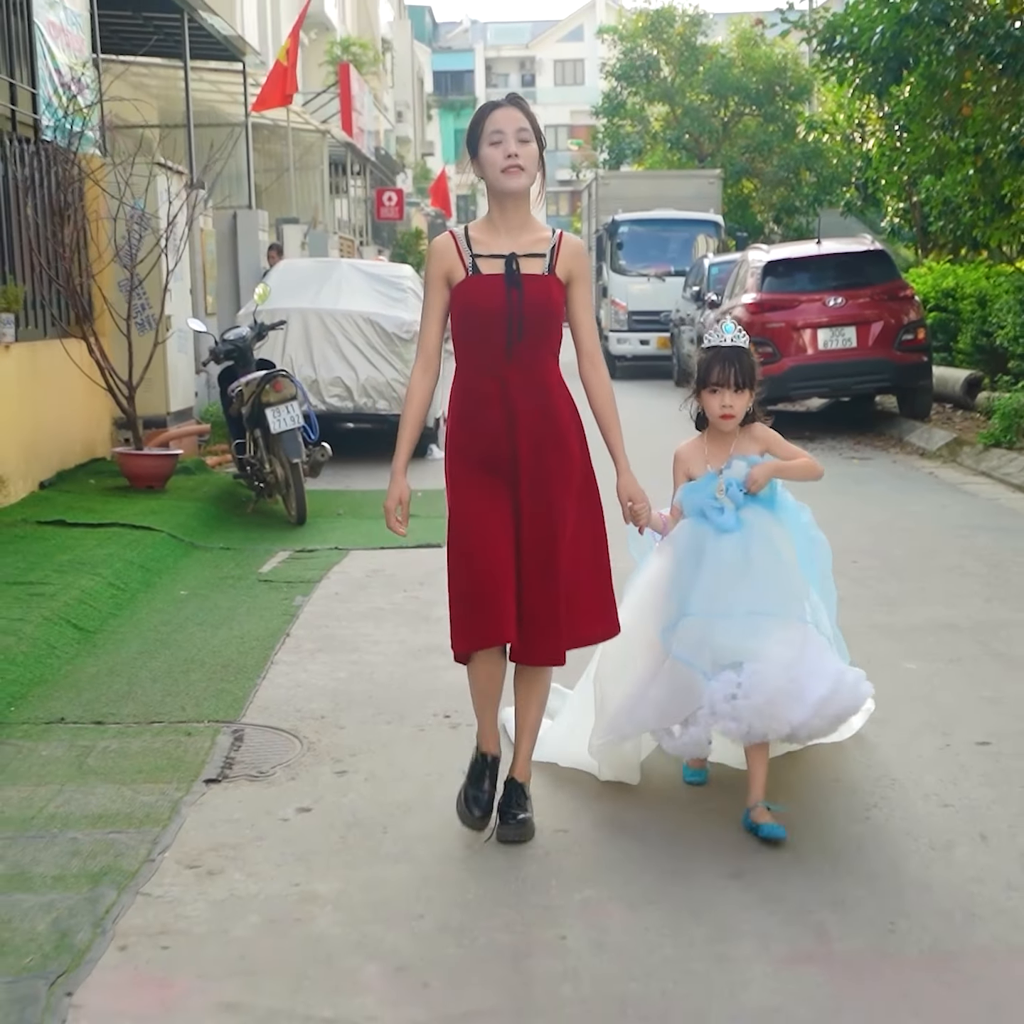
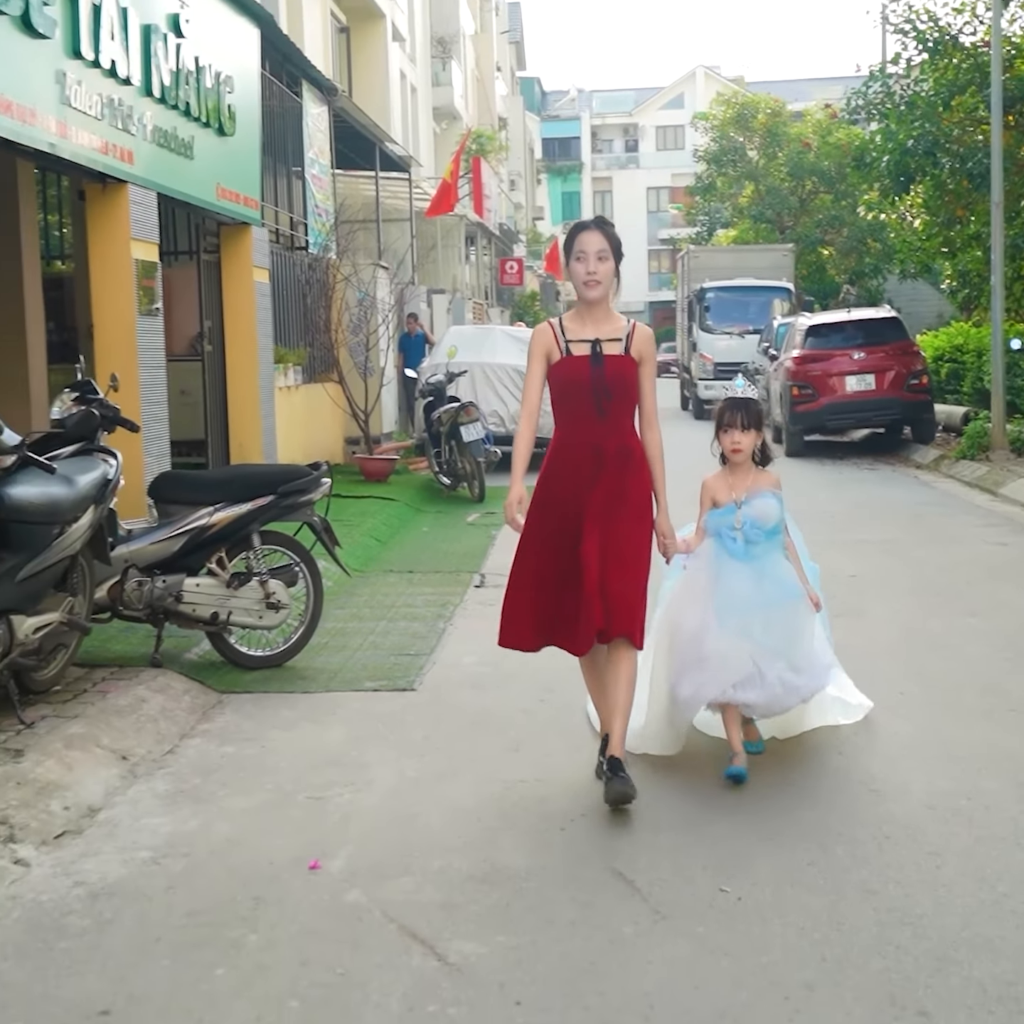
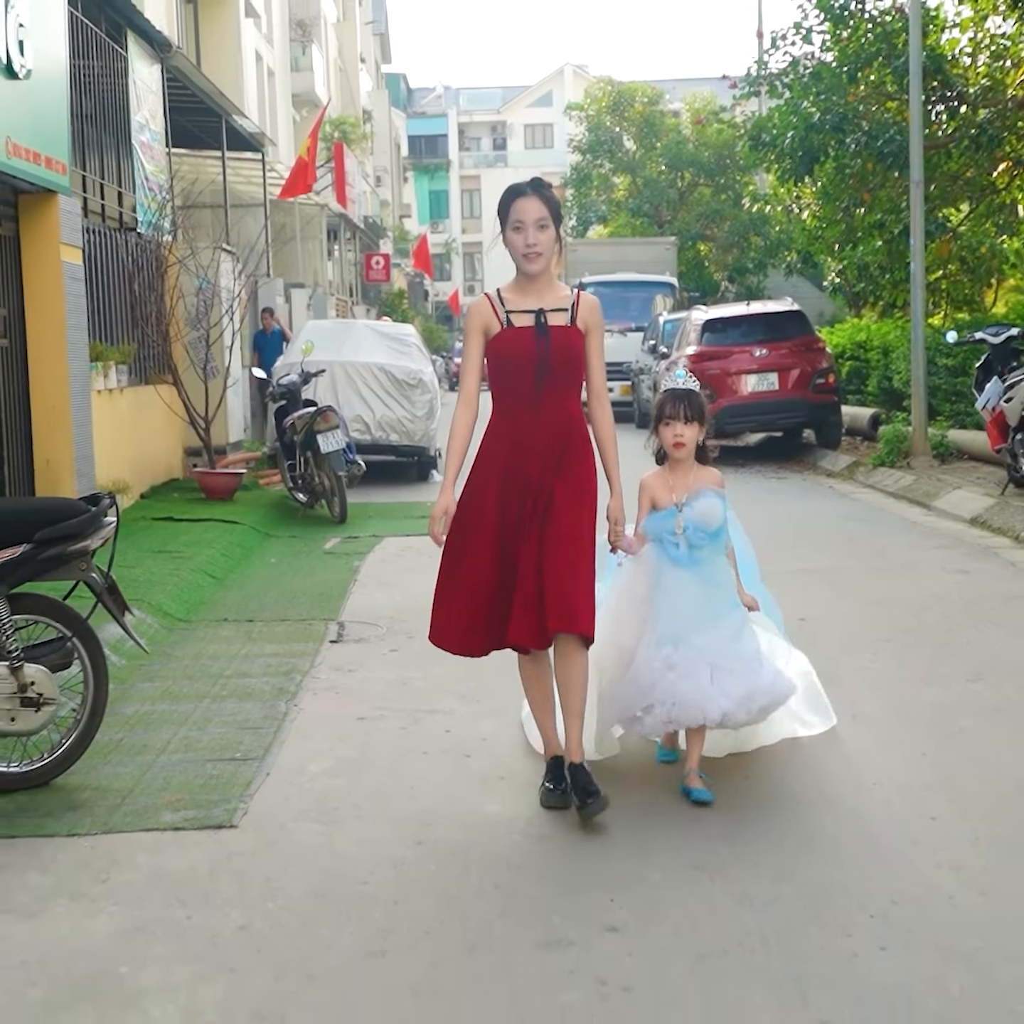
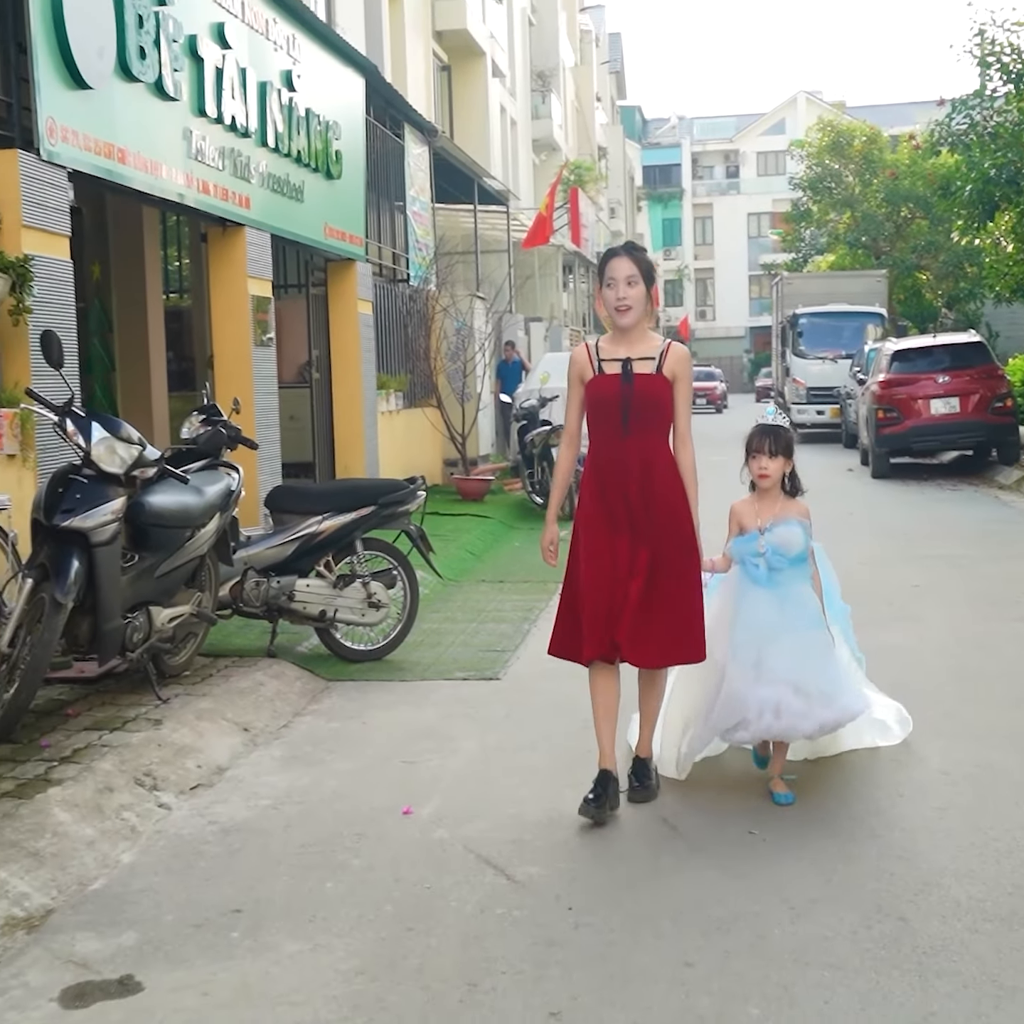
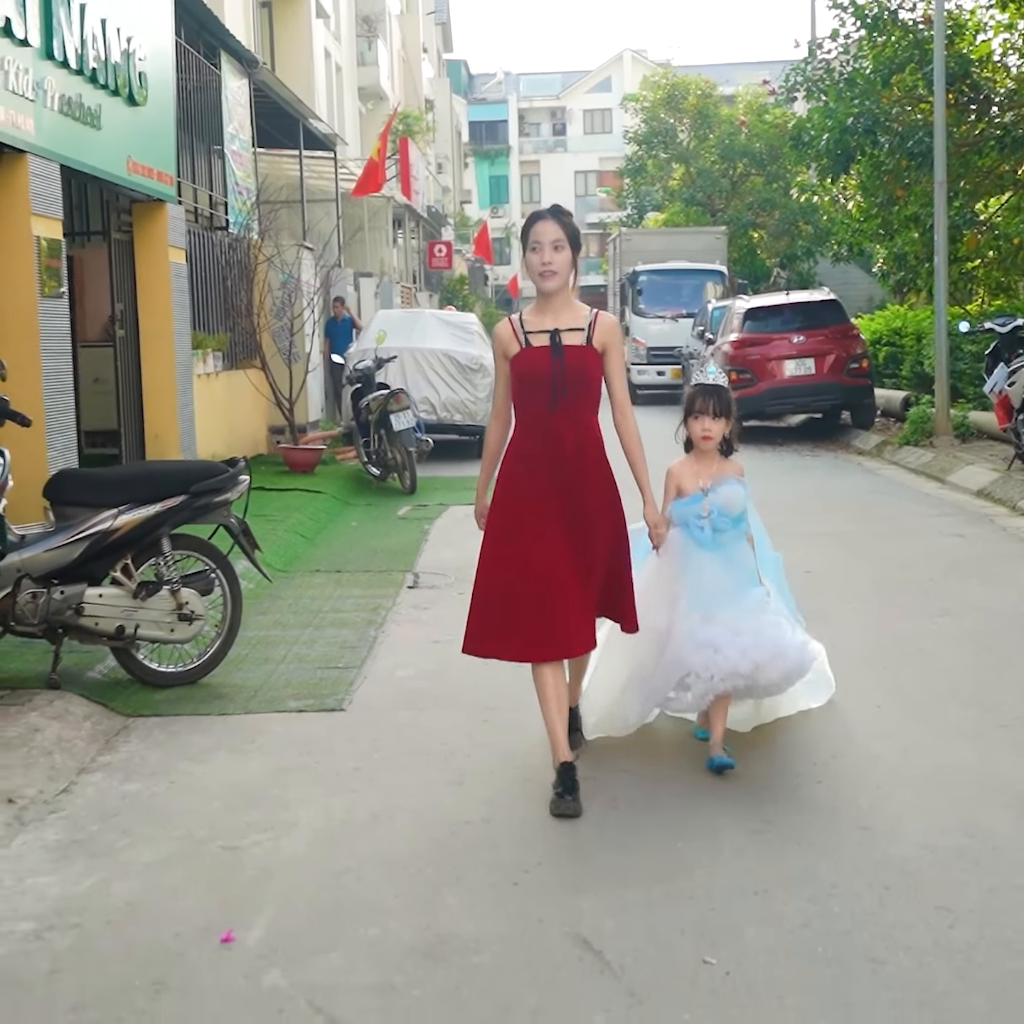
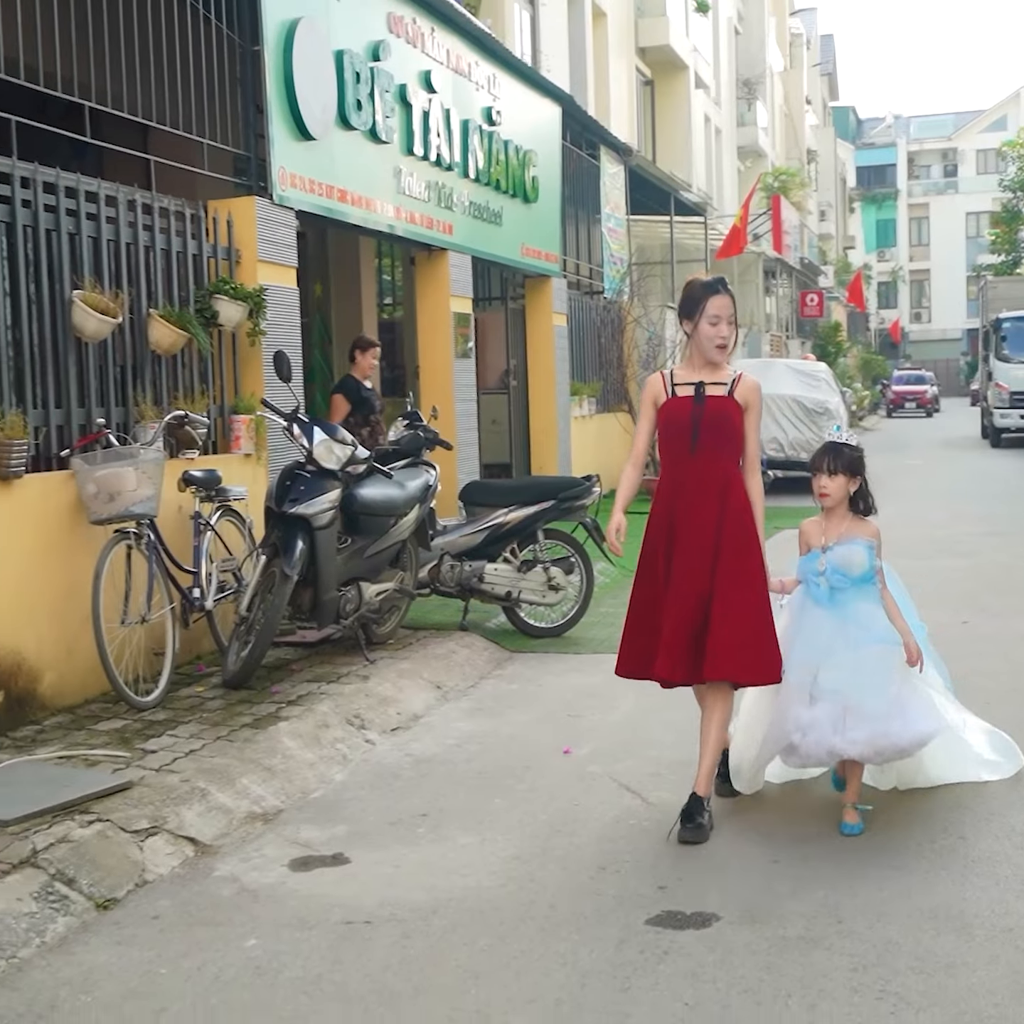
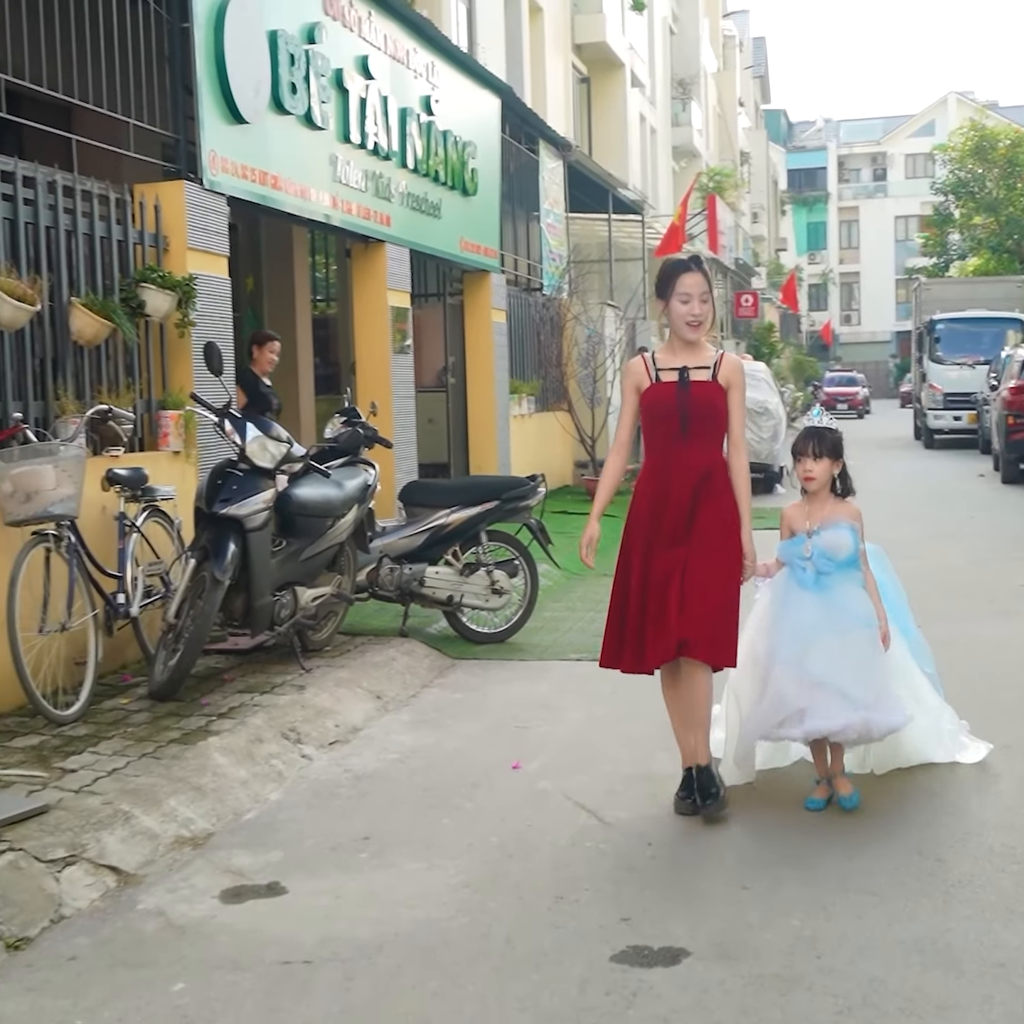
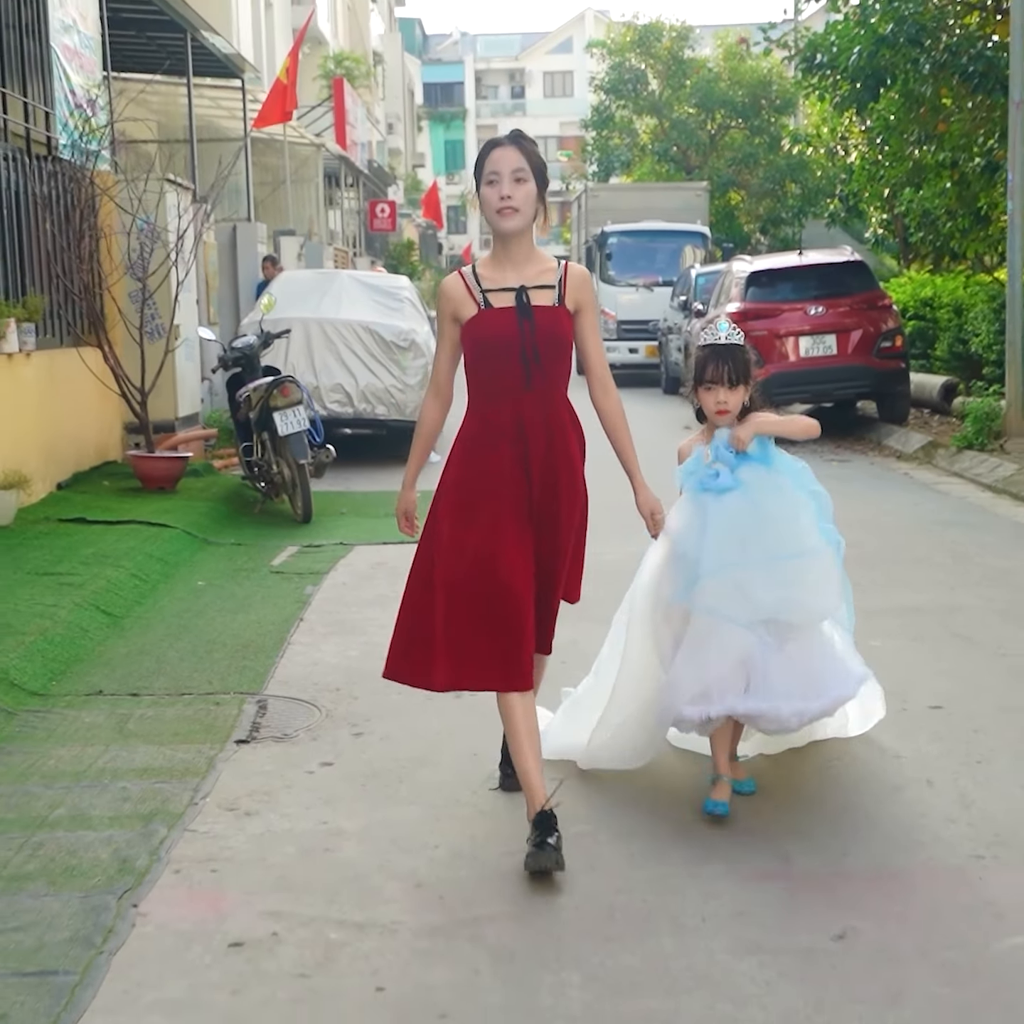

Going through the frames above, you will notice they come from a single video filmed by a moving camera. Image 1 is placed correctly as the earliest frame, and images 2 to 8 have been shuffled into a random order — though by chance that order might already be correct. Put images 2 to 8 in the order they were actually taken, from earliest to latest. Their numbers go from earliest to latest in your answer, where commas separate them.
8, 3, 5, 2, 4, 7, 6
